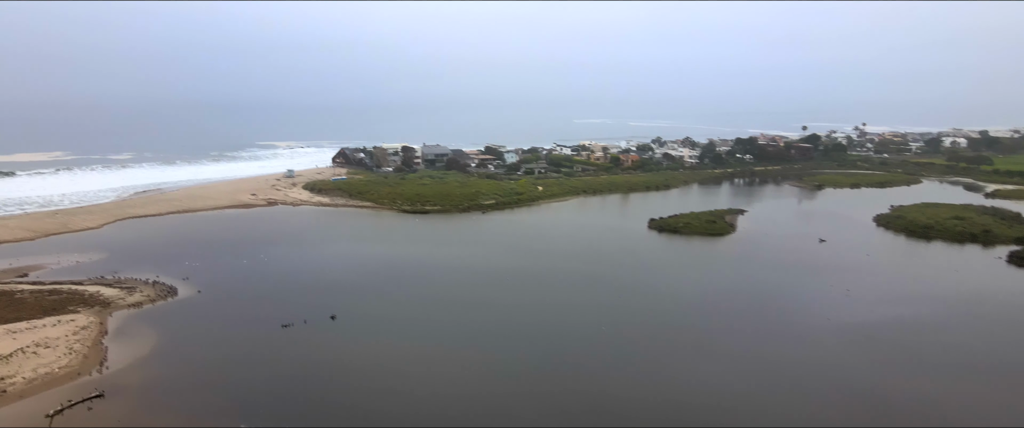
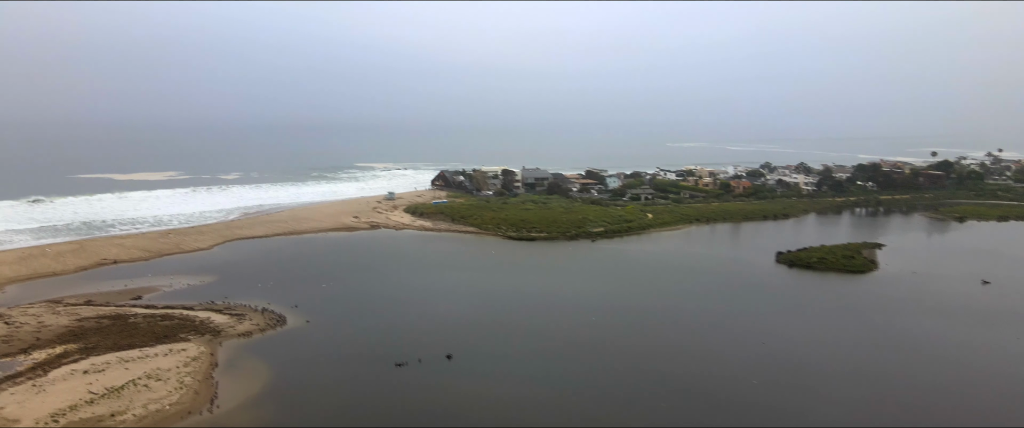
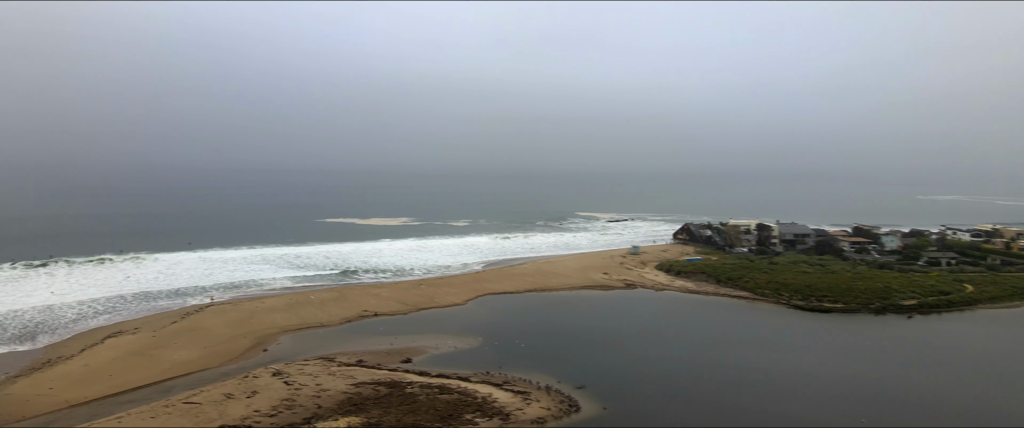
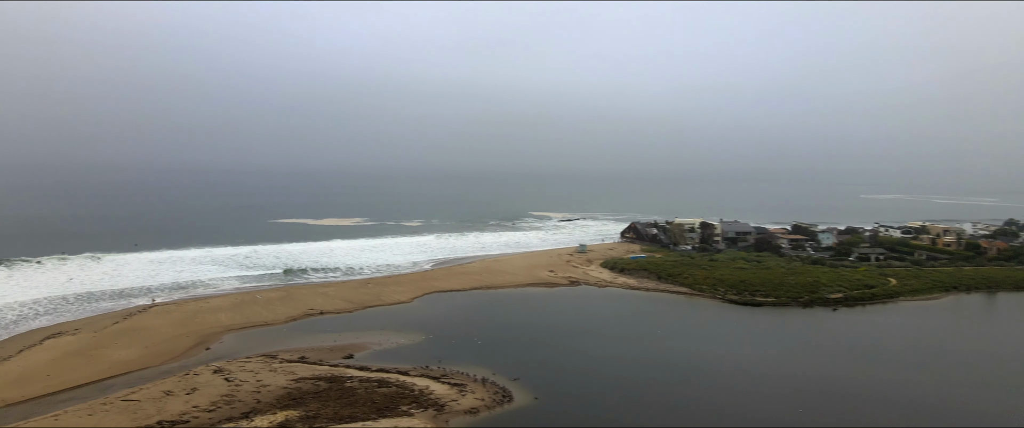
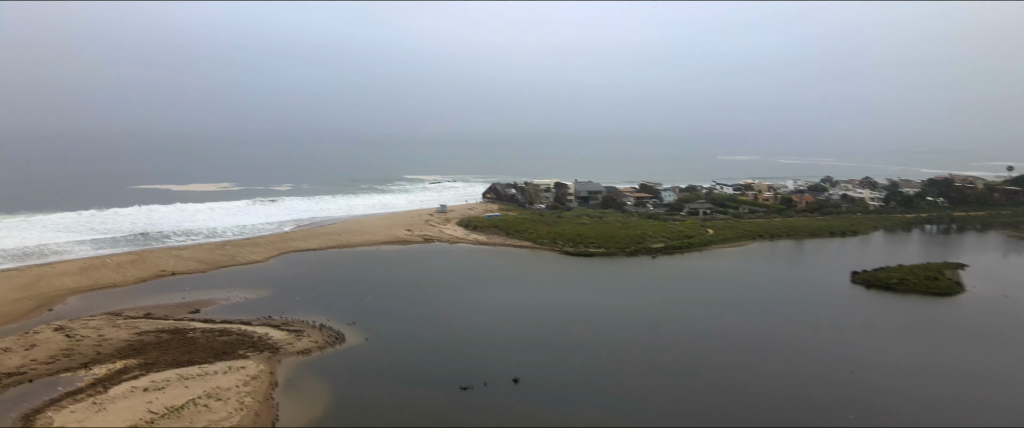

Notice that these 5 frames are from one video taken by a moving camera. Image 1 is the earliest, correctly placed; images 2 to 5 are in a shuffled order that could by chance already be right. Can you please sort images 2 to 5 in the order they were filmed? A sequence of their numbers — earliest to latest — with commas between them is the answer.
2, 5, 4, 3
